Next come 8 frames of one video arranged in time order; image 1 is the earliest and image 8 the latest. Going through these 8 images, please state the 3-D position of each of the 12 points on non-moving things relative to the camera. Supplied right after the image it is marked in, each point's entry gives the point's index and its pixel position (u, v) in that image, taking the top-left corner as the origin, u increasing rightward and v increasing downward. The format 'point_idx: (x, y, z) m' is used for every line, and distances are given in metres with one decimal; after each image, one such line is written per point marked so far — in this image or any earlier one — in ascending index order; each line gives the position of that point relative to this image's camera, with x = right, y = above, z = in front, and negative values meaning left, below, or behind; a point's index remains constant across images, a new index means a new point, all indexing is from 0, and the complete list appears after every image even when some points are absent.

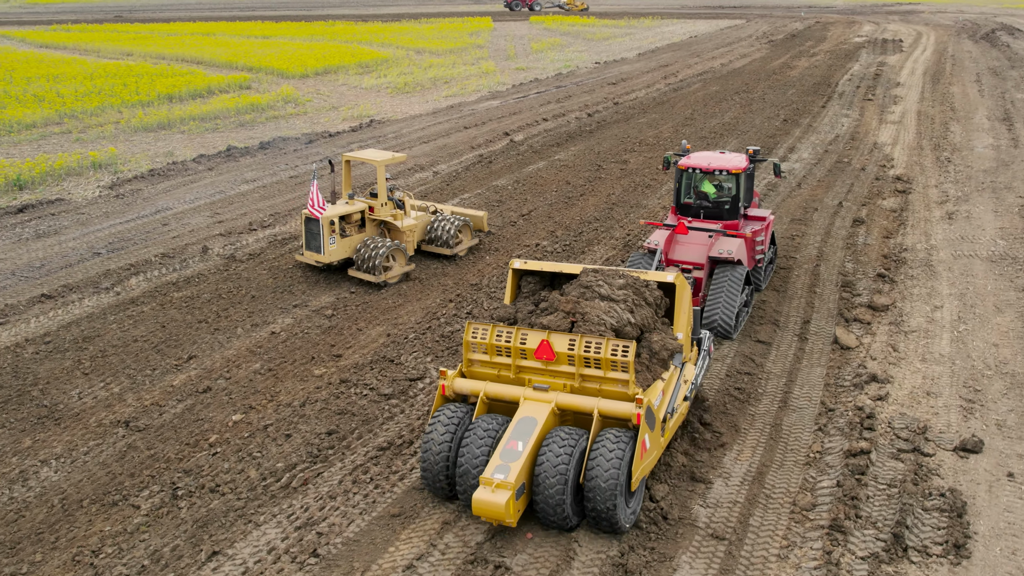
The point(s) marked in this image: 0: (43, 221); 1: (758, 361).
0: (-7.6, +1.1, +14.5) m
1: (+2.6, -0.8, +9.7) m
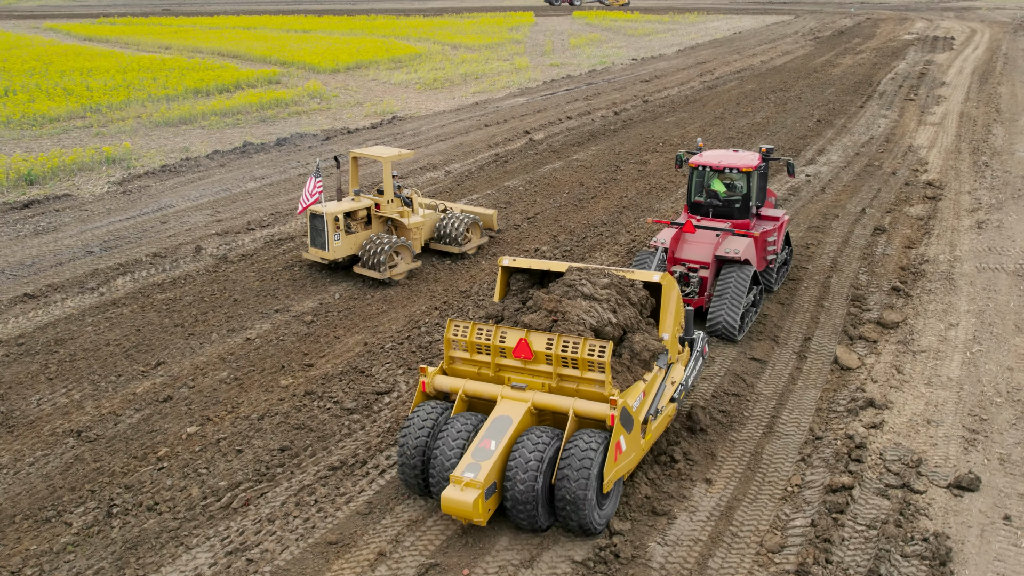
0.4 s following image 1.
0: (-7.5, +1.1, +14.5) m
1: (+2.4, -0.9, +9.2) m
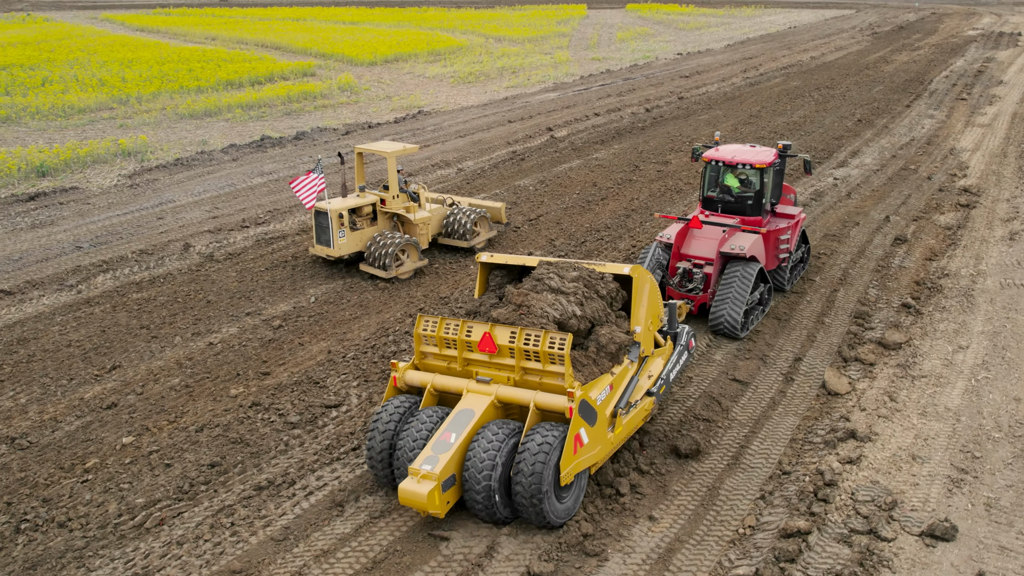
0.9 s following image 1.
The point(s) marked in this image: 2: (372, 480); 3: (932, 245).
0: (-7.5, +1.2, +14.5) m
1: (+2.0, -1.1, +8.5) m
2: (-1.1, -1.5, +7.2) m
3: (+6.1, +0.6, +13.1) m
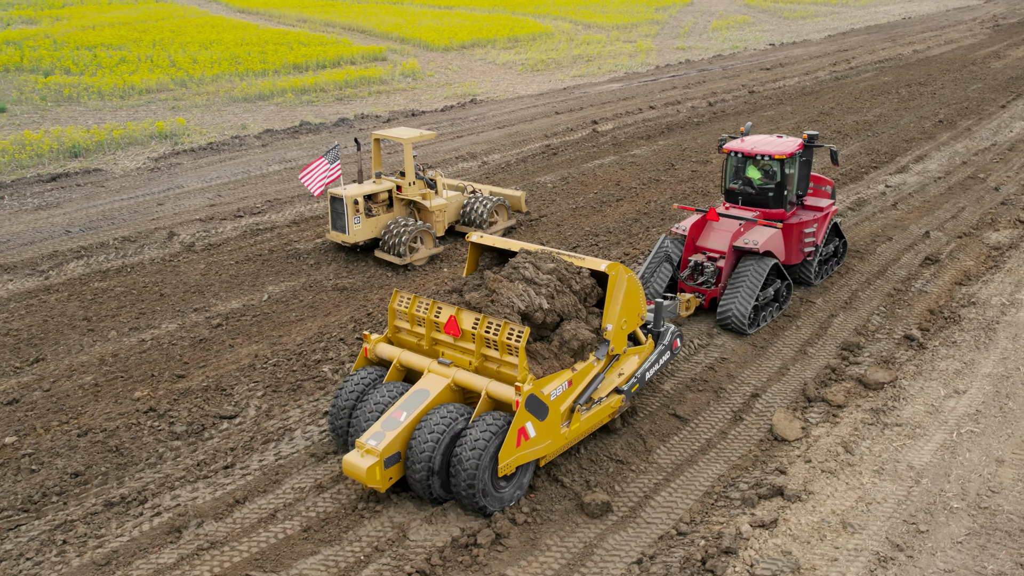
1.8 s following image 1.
0: (-7.4, +1.6, +14.7) m
1: (+1.2, -1.3, +7.6) m
2: (-2.1, -1.6, +6.7) m
3: (+5.9, +0.3, +11.7) m
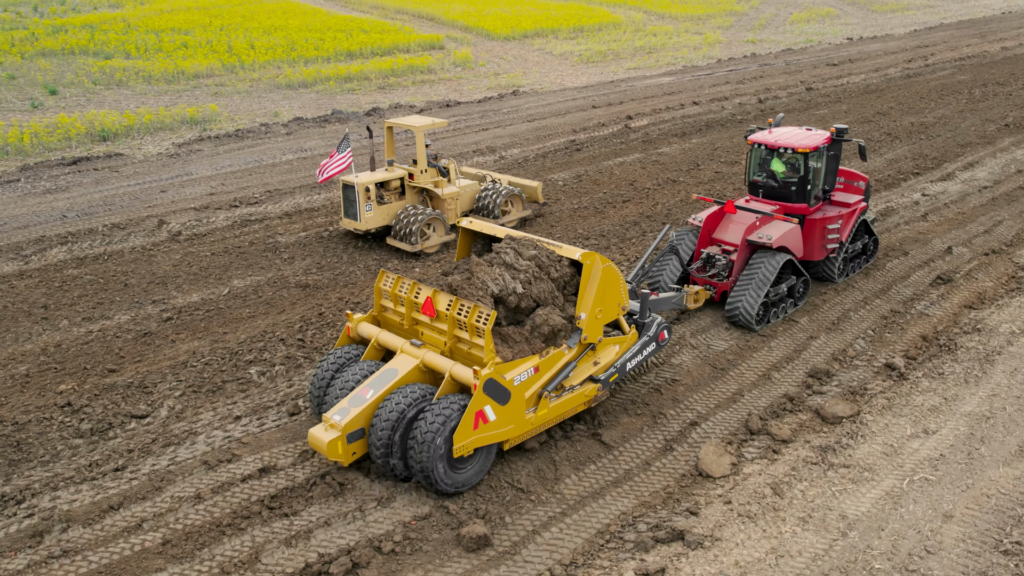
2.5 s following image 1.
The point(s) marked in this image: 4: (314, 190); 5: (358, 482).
0: (-7.3, +1.9, +14.9) m
1: (+0.4, -1.4, +7.1) m
2: (-3.0, -1.6, +6.5) m
3: (+5.6, 0.0, +10.6) m
4: (-3.2, +1.6, +14.4) m
5: (-1.2, -1.5, +6.8) m
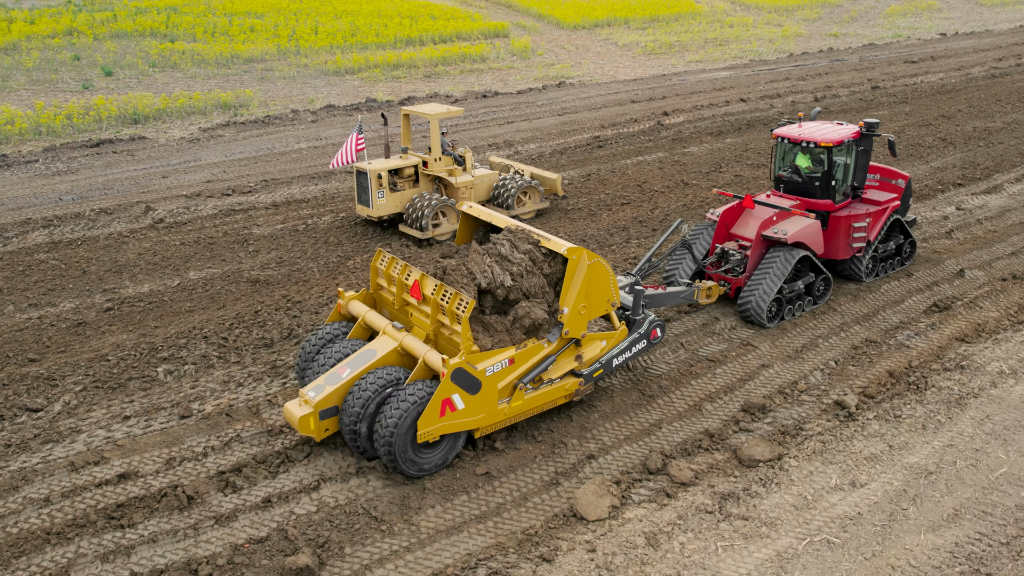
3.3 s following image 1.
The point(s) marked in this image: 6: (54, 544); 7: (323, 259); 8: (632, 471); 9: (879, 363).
0: (-7.2, +2.2, +15.2) m
1: (-0.6, -1.6, +6.7) m
2: (-4.0, -1.6, +6.5) m
3: (+5.0, -0.4, +9.5) m
4: (-3.2, +1.7, +14.2) m
5: (-2.2, -1.5, +6.5) m
6: (-3.0, -1.7, +6.0) m
7: (-2.3, +0.4, +11.0) m
8: (+0.9, -1.4, +6.9) m
9: (+3.5, -0.7, +8.6) m
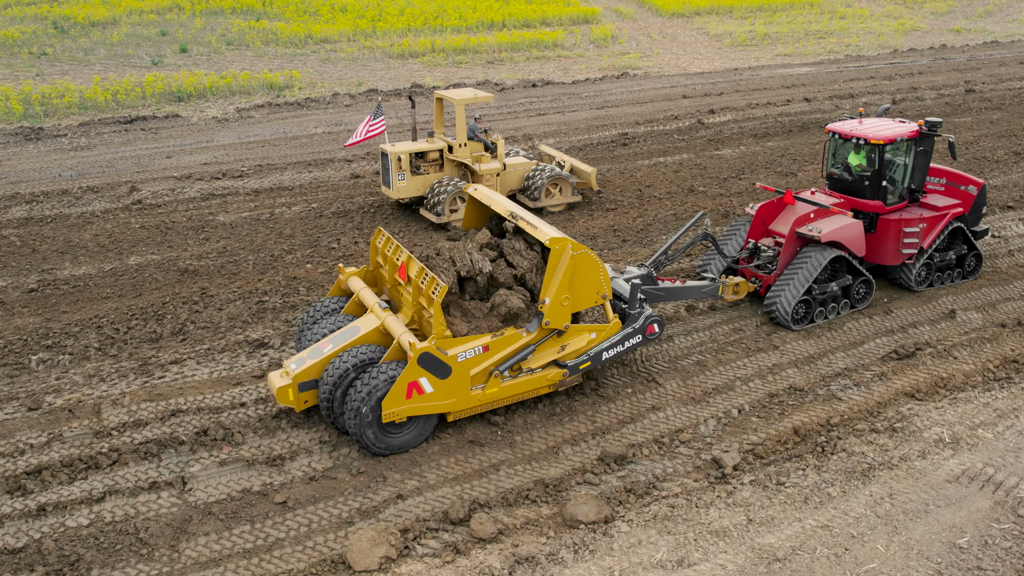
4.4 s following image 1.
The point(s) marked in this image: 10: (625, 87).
0: (-7.0, +2.7, +15.7) m
1: (-2.1, -1.7, +6.2) m
2: (-5.5, -1.4, +6.6) m
3: (+4.0, -0.8, +8.1) m
4: (-3.2, +1.9, +14.0) m
5: (-3.7, -1.5, +6.4) m
6: (-4.6, -1.6, +6.0) m
7: (-2.9, +0.4, +10.8) m
8: (-0.5, -1.6, +6.2) m
9: (+2.3, -1.1, +7.5) m
10: (+2.5, +4.3, +19.5) m
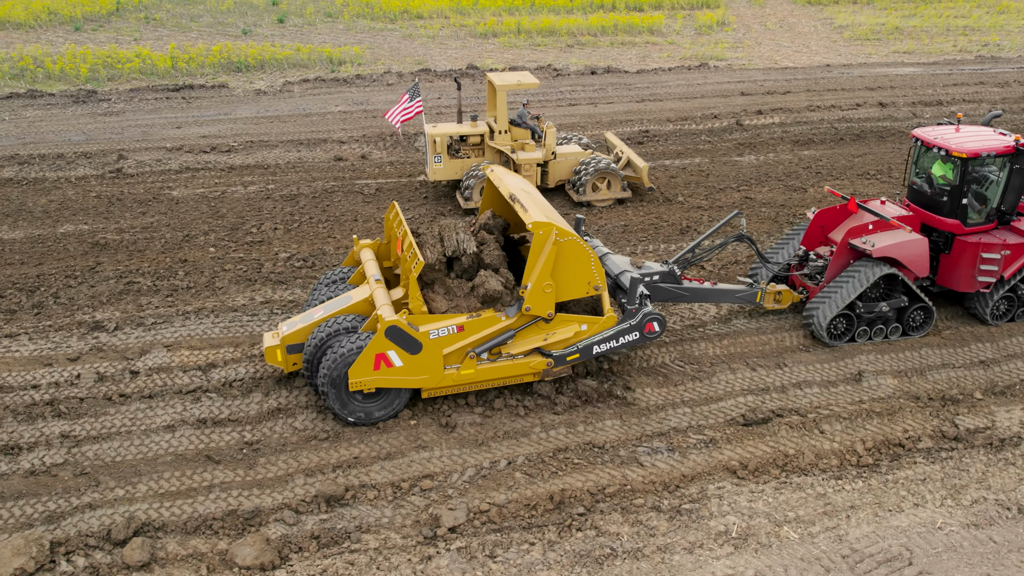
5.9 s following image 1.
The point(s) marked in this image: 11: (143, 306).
0: (-6.5, +3.4, +16.4) m
1: (-4.2, -1.5, +6.3) m
2: (-7.5, -1.0, +7.3) m
3: (+2.2, -1.3, +6.8) m
4: (-3.3, +2.2, +14.0) m
5: (-5.7, -1.2, +6.7) m
6: (-6.7, -1.3, +6.5) m
7: (-3.9, +0.7, +10.8) m
8: (-2.7, -1.6, +5.9) m
9: (+0.4, -1.4, +6.5) m
10: (+3.6, +4.2, +18.0) m
11: (-3.6, -0.2, +8.9) m
